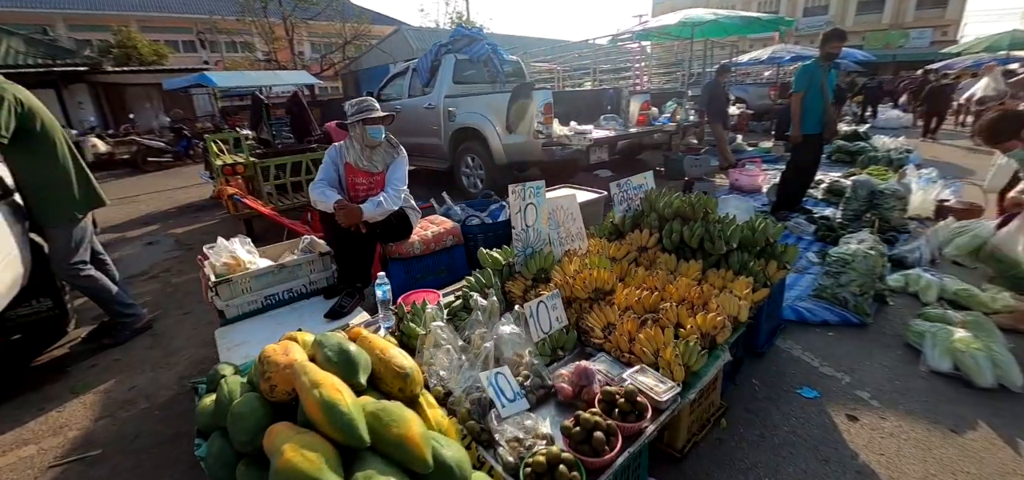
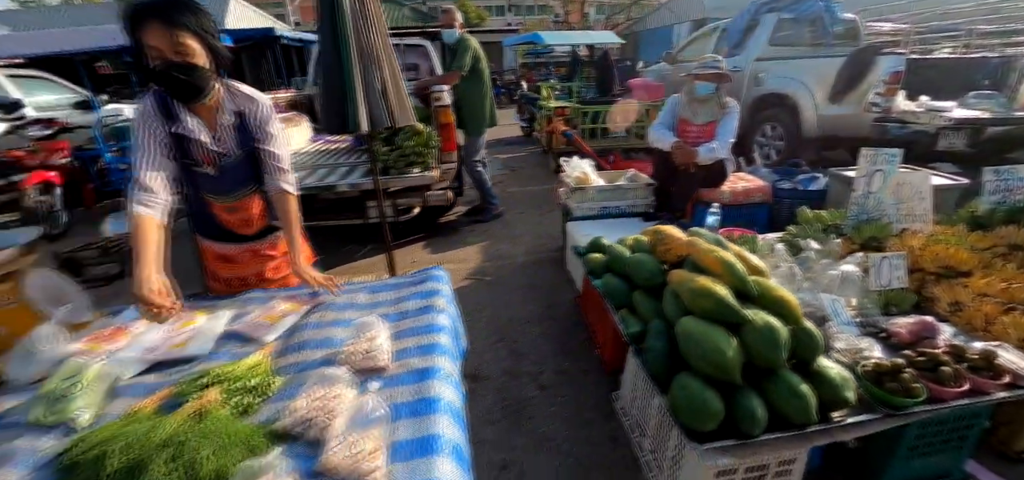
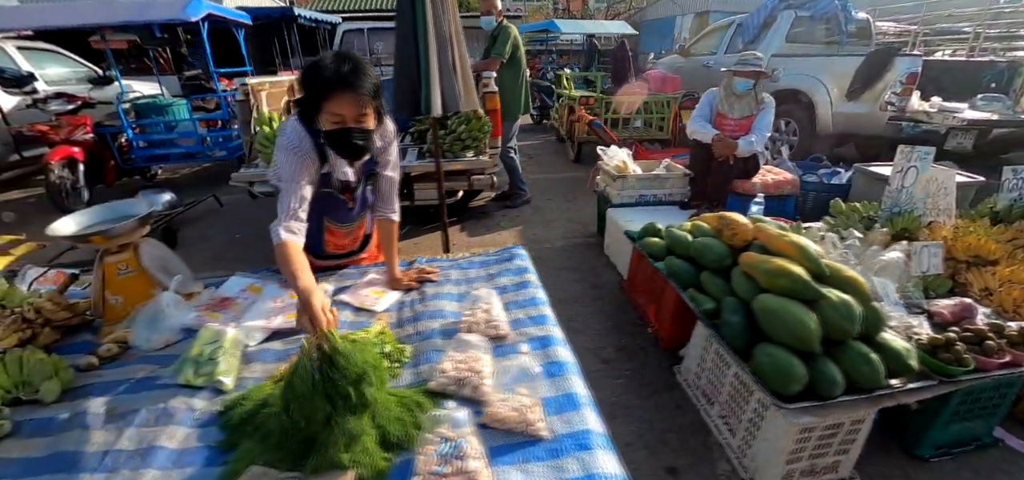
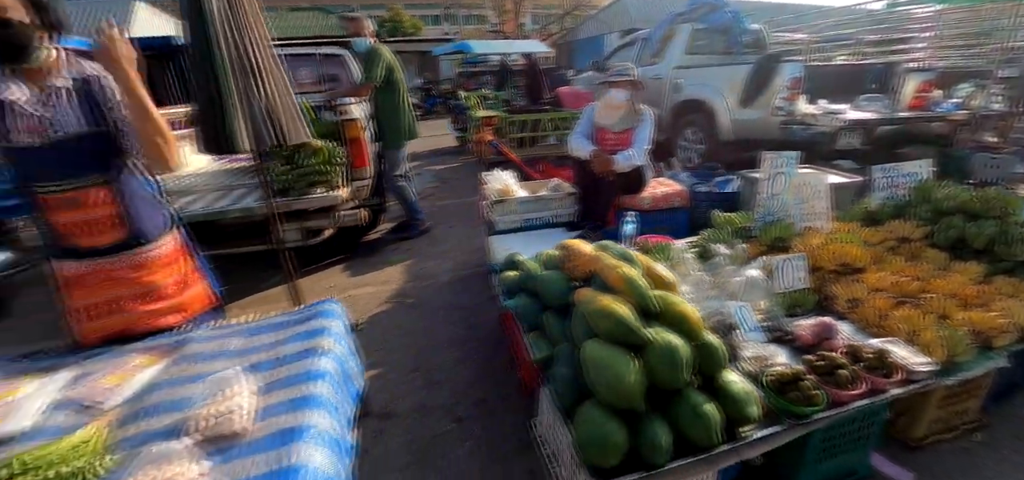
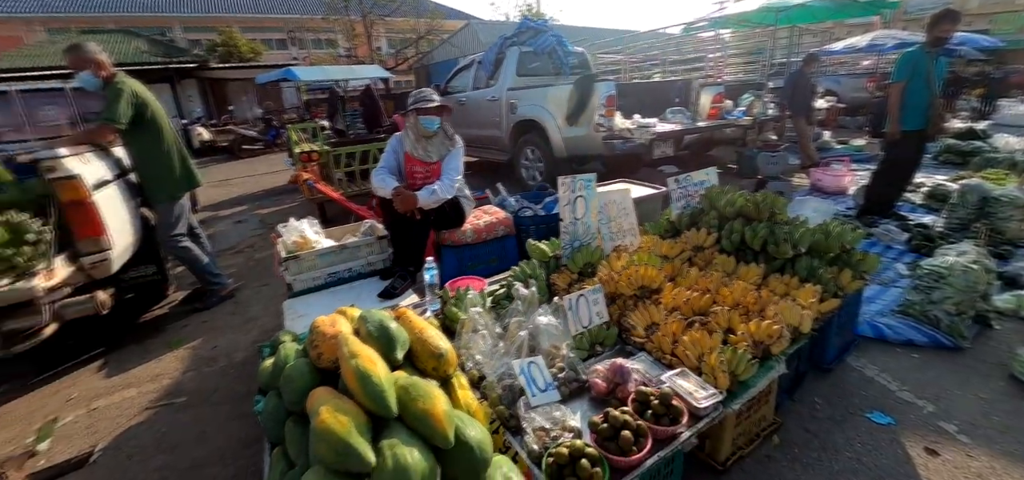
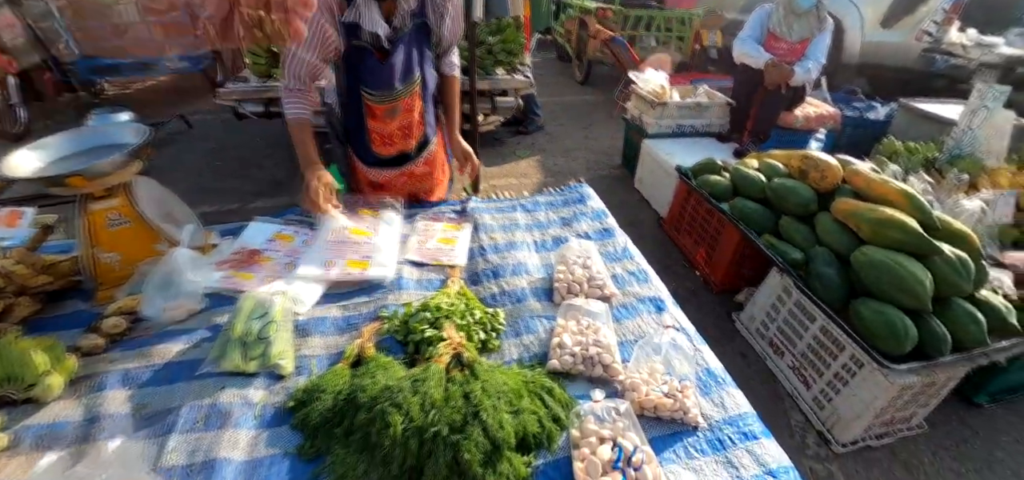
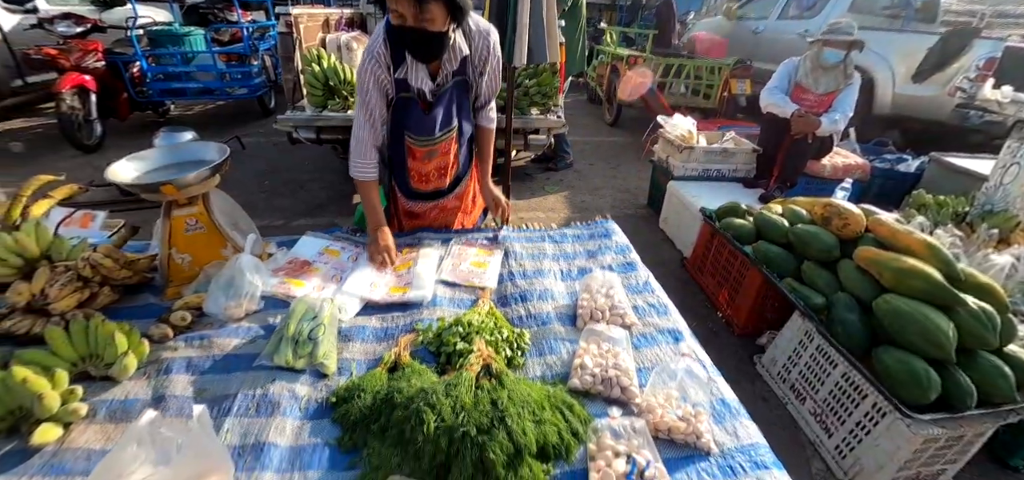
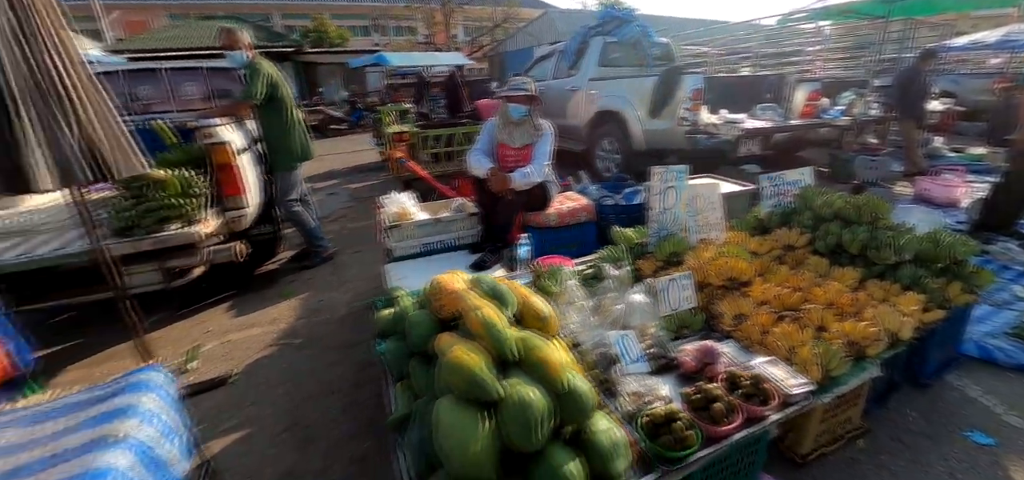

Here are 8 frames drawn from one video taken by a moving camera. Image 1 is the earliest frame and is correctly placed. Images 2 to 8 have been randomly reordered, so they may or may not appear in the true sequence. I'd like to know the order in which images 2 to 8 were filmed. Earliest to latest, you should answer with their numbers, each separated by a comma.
5, 8, 4, 2, 3, 7, 6
